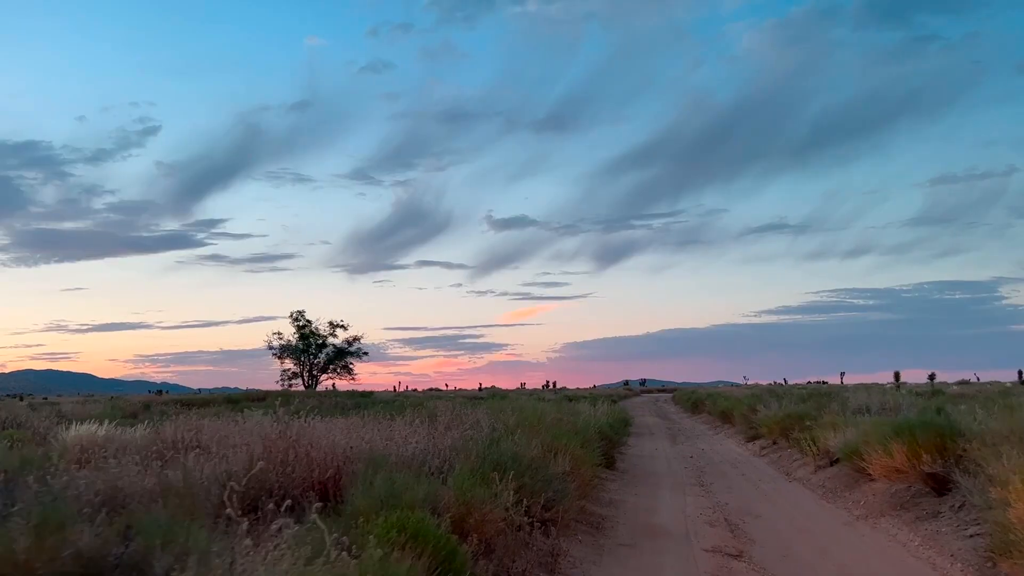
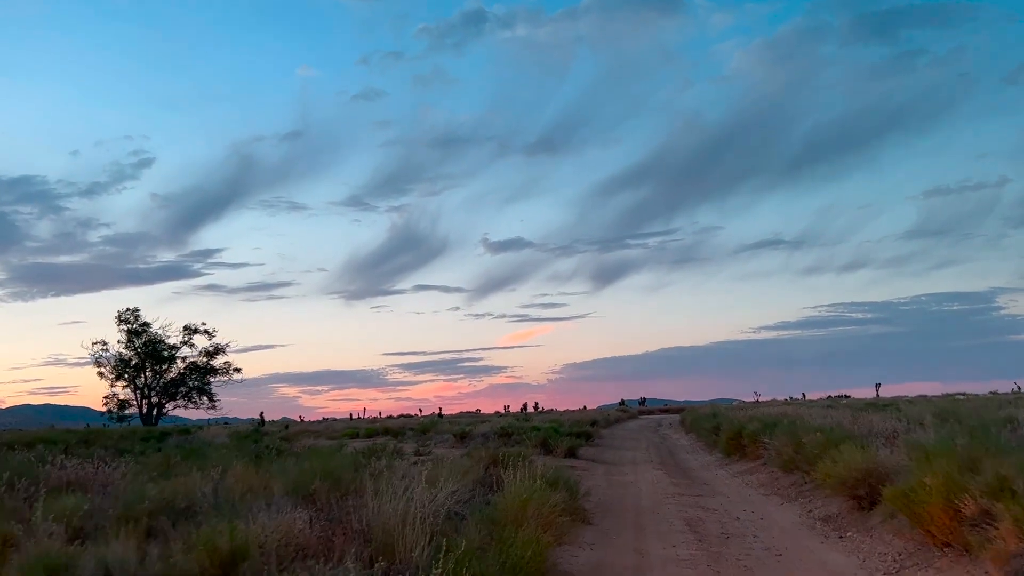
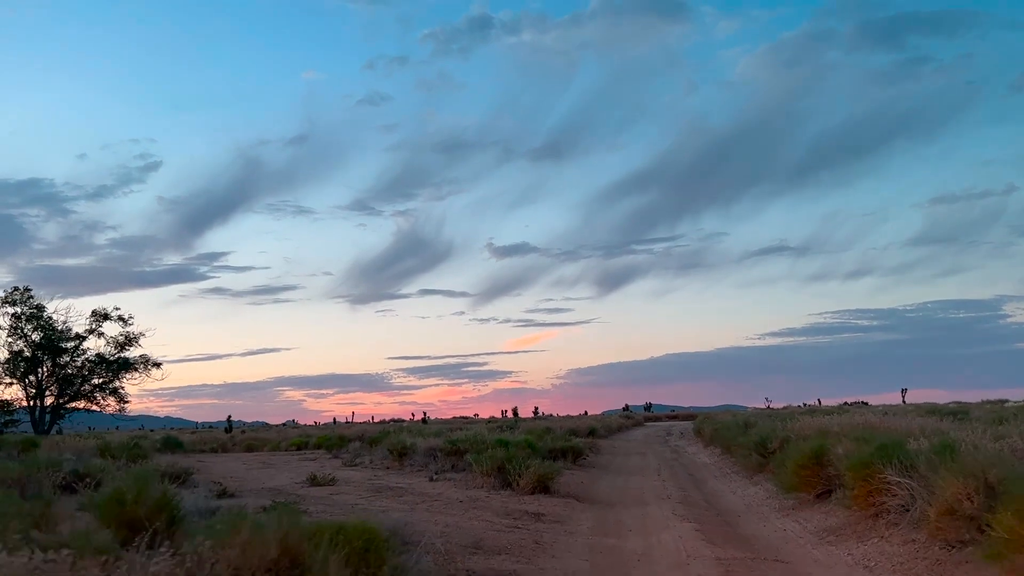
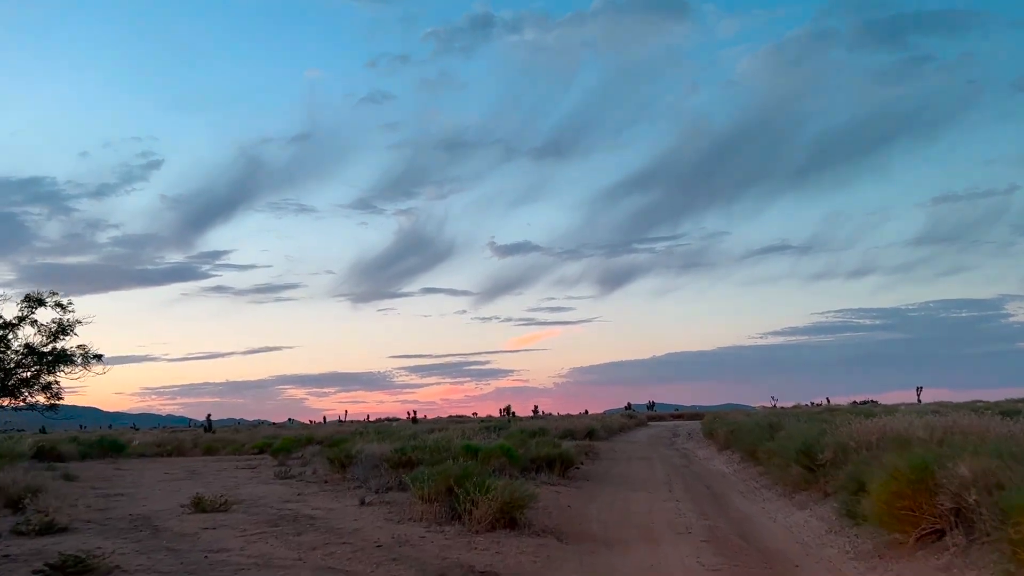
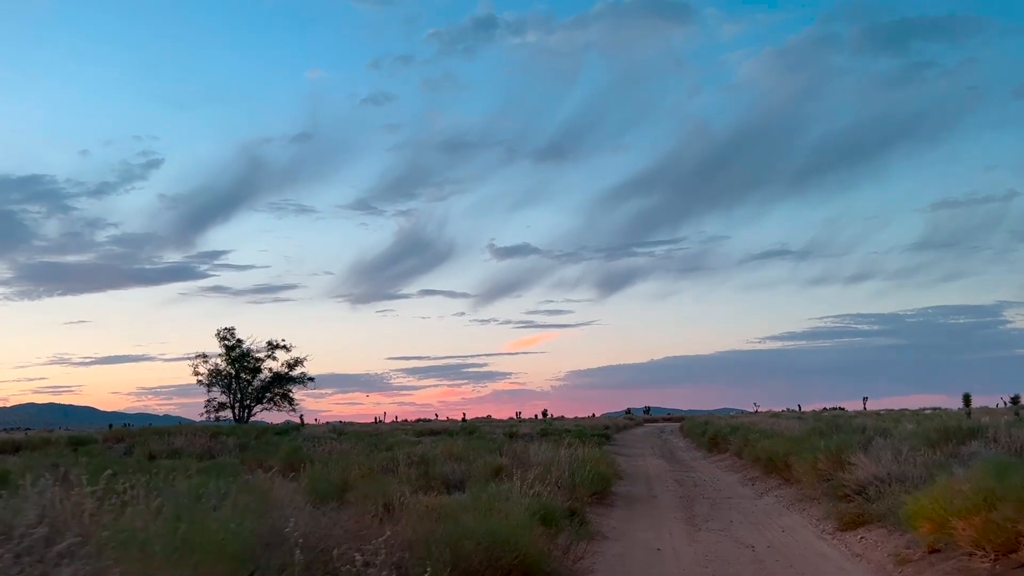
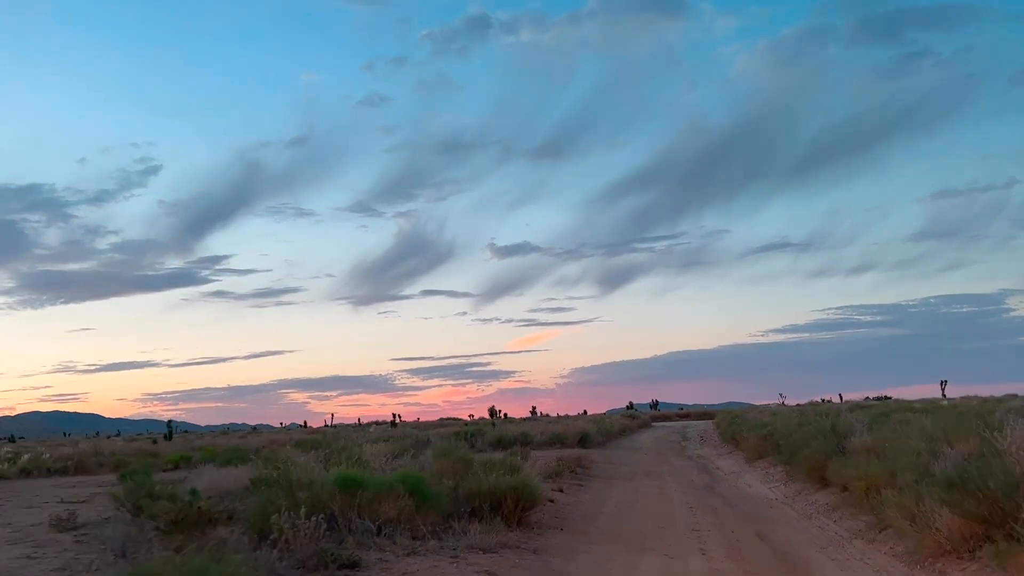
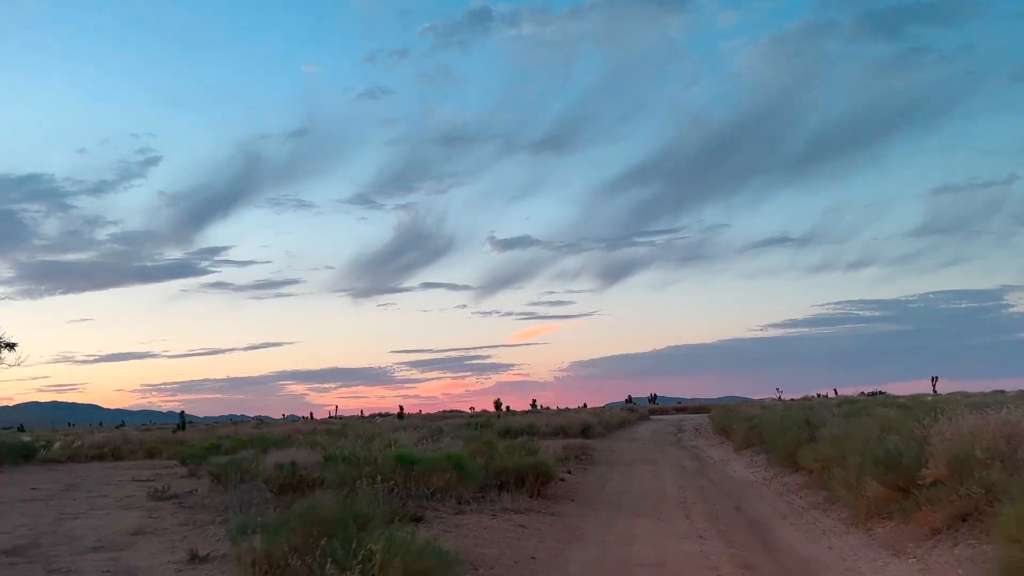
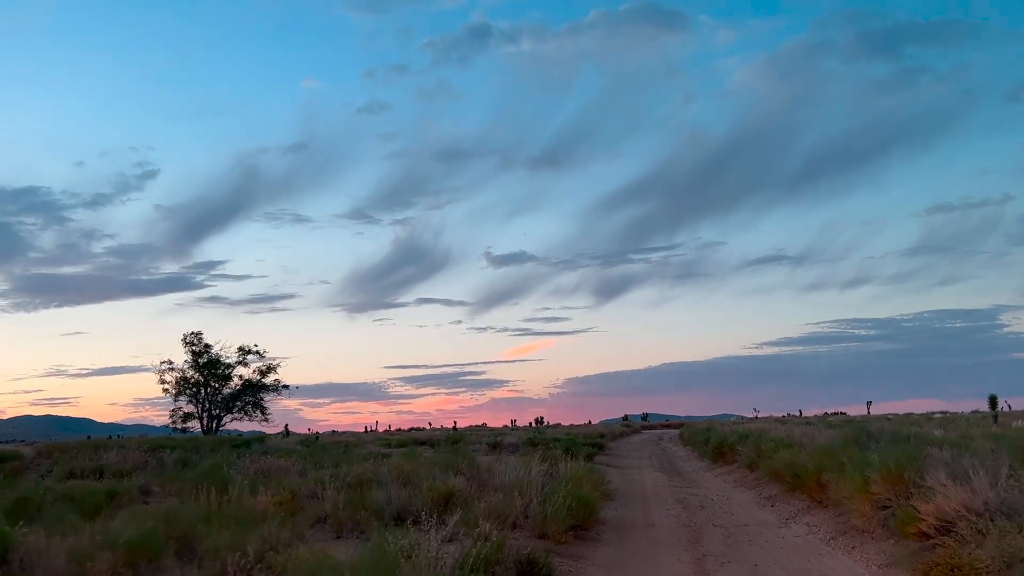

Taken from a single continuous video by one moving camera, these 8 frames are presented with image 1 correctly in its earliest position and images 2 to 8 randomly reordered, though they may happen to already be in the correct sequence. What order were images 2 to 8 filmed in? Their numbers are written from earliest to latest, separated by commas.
5, 8, 2, 3, 4, 7, 6
